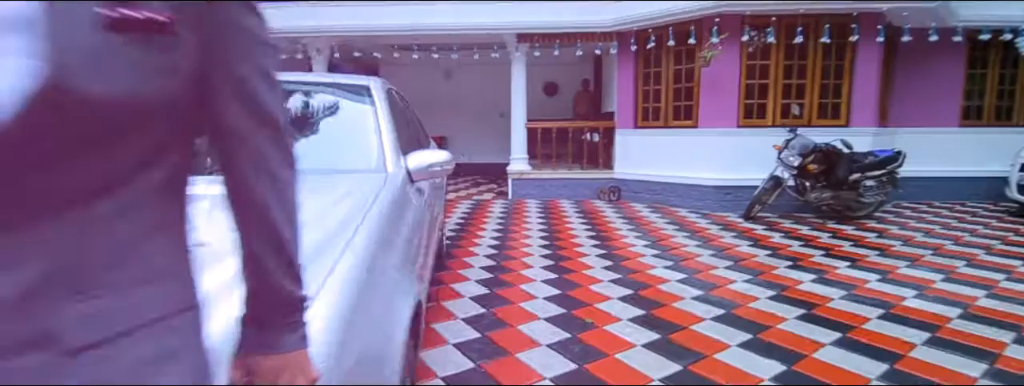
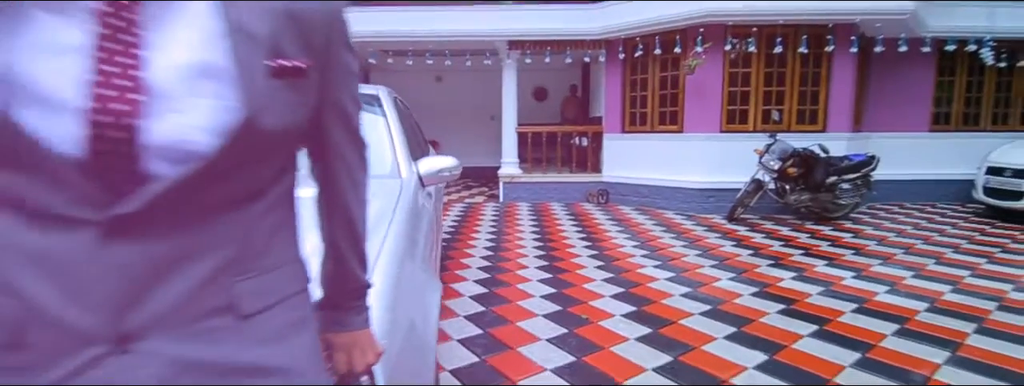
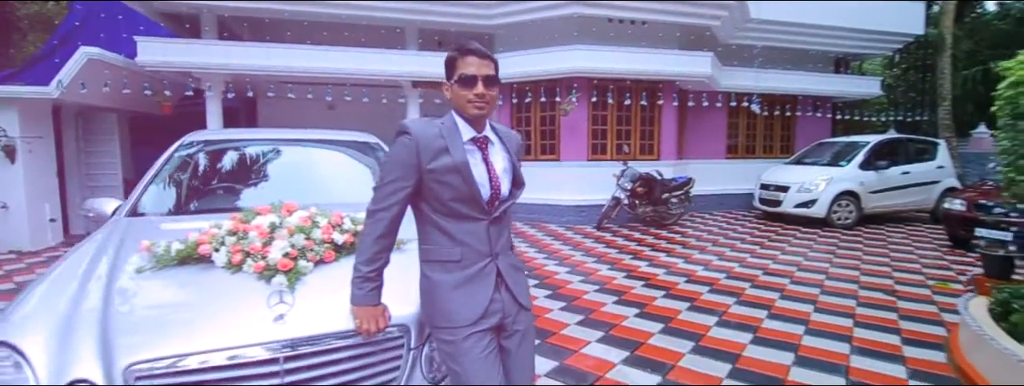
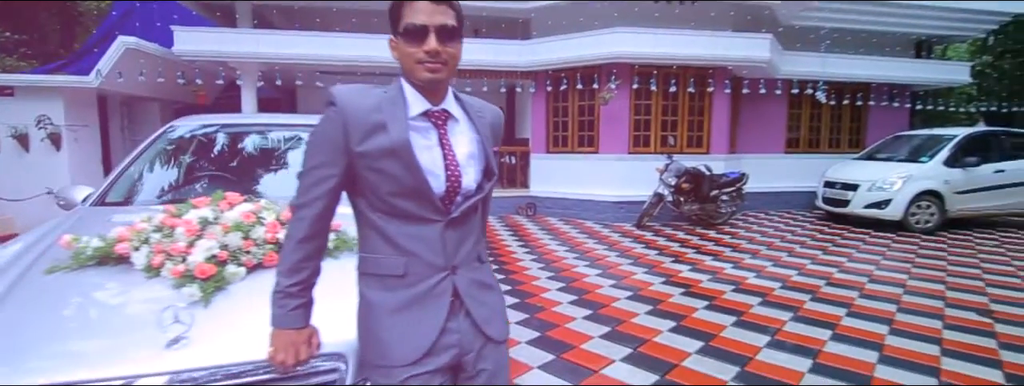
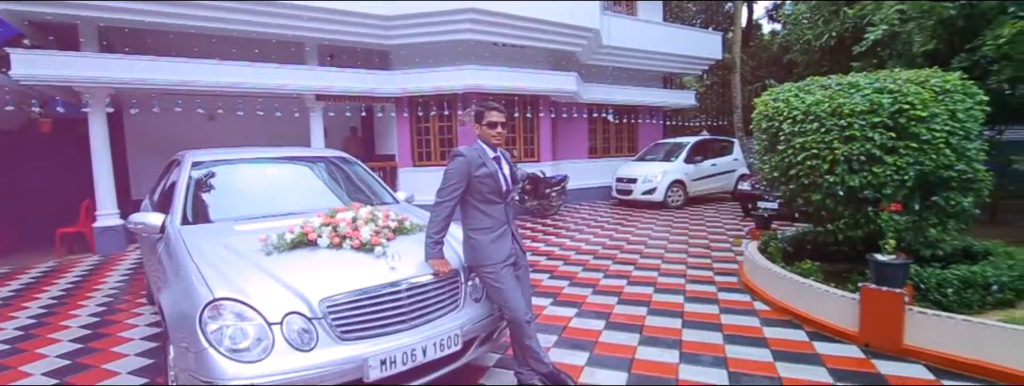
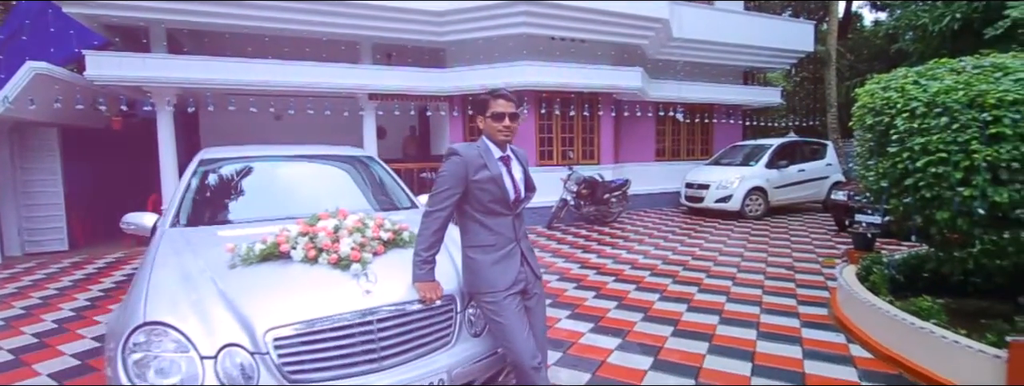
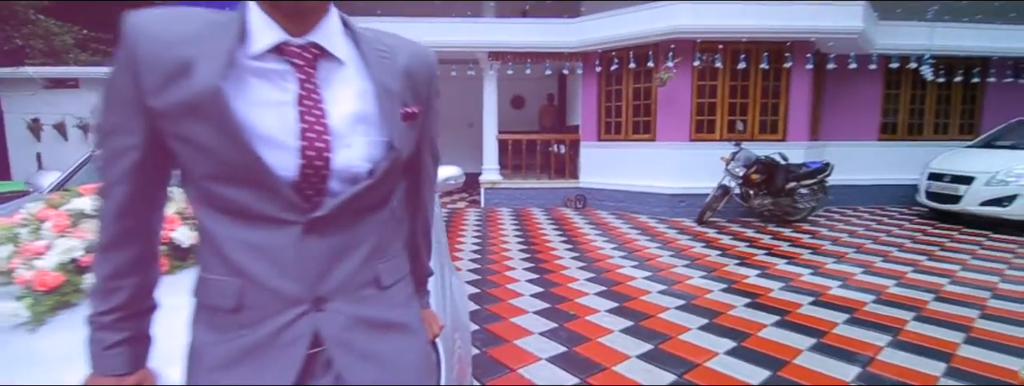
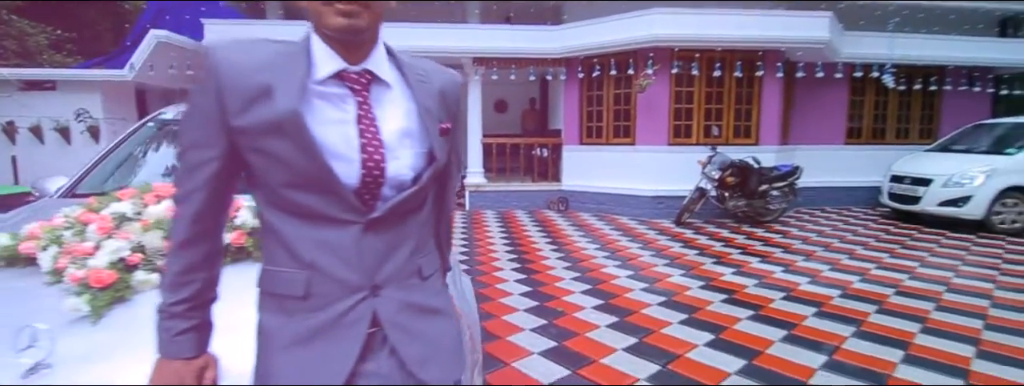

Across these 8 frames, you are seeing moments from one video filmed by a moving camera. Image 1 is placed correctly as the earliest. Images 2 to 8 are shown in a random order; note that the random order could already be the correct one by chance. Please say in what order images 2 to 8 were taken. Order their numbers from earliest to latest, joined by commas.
2, 7, 8, 4, 3, 6, 5
